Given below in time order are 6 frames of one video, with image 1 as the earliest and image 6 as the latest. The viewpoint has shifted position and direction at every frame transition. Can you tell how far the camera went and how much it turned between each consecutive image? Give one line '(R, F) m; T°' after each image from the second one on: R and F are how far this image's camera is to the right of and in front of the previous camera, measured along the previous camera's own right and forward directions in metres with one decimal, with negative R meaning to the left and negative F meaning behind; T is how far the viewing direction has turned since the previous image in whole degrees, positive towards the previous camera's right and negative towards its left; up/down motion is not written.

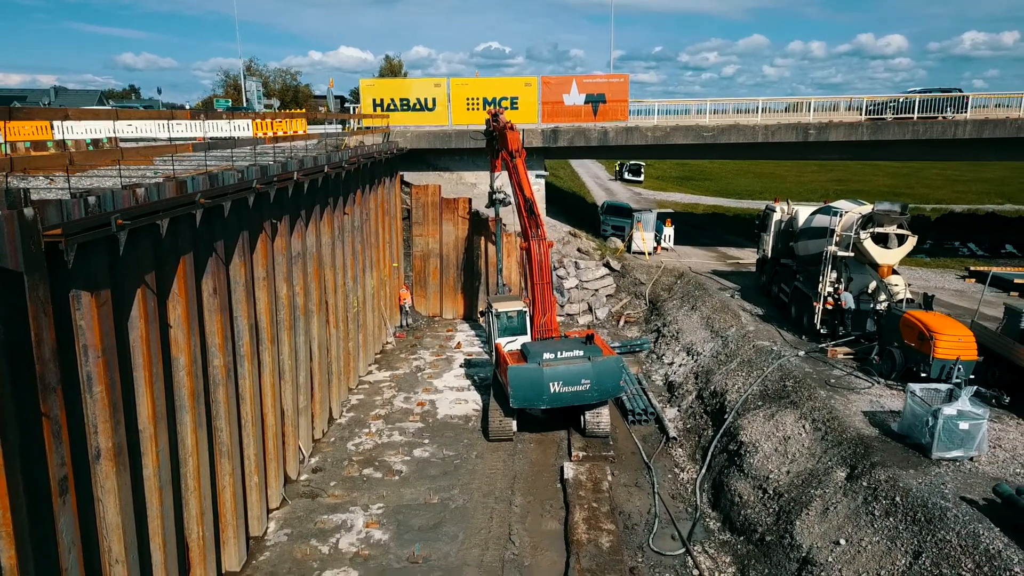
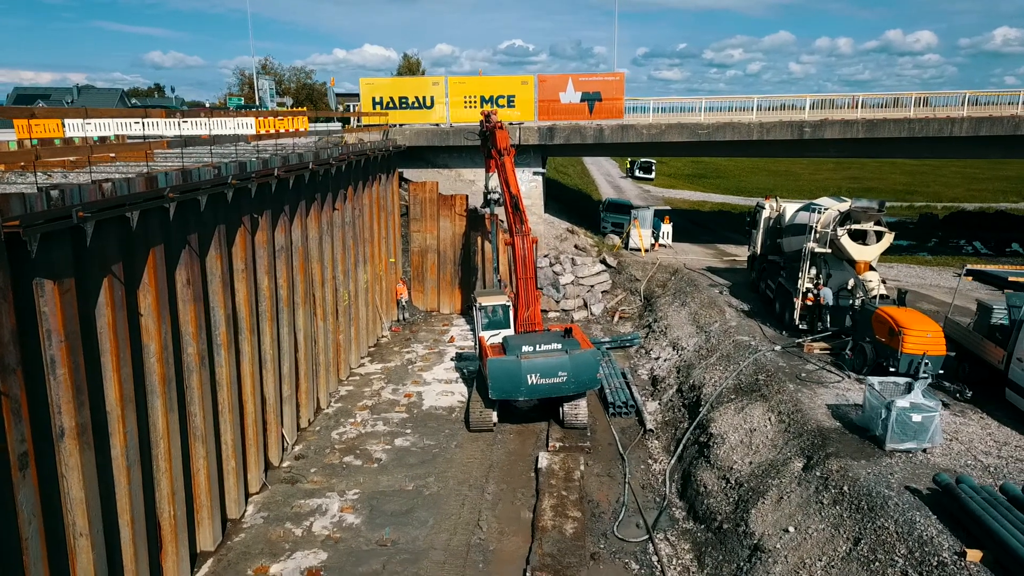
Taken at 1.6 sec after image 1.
(+0.8, -0.3) m; -2°
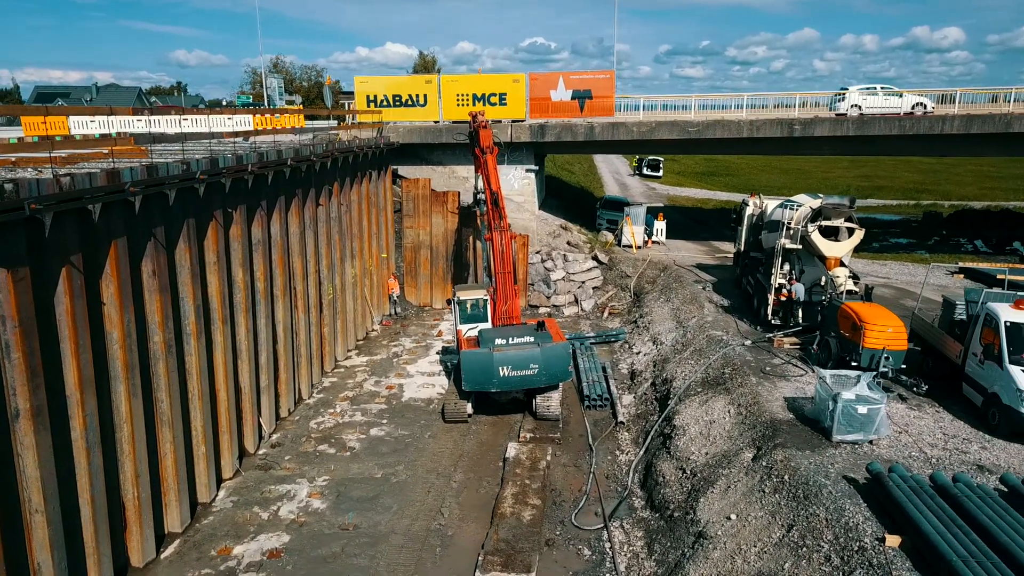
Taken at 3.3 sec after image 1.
(+0.9, -0.3) m; -1°
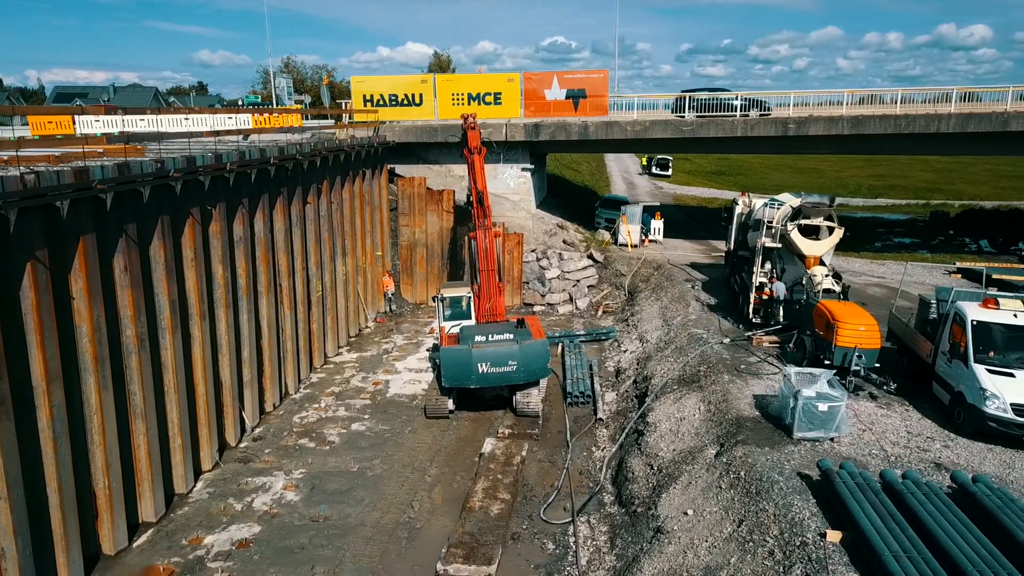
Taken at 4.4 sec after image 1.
(+0.7, -0.1) m; -1°
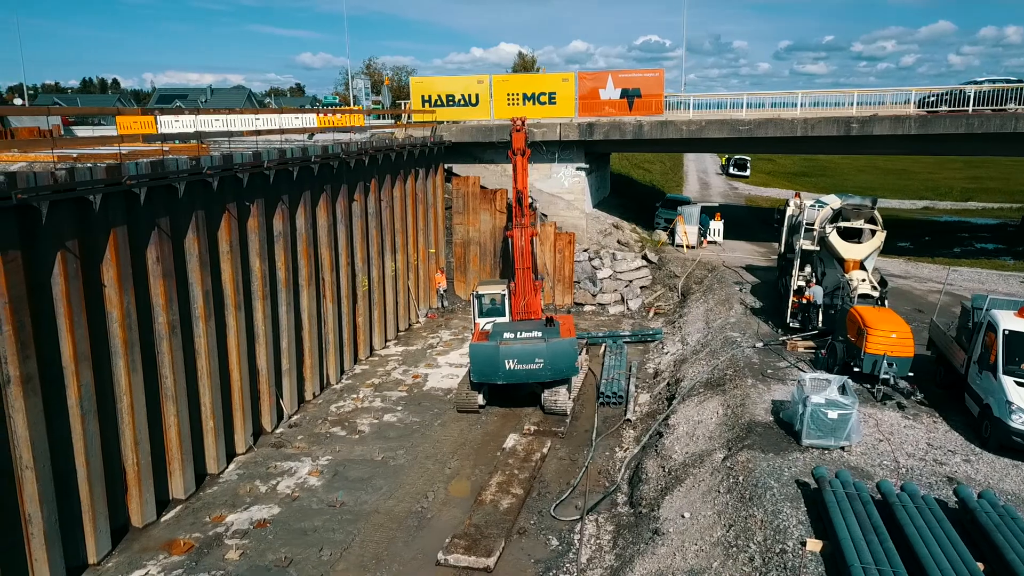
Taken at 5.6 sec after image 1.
(+1.1, -0.1) m; -6°
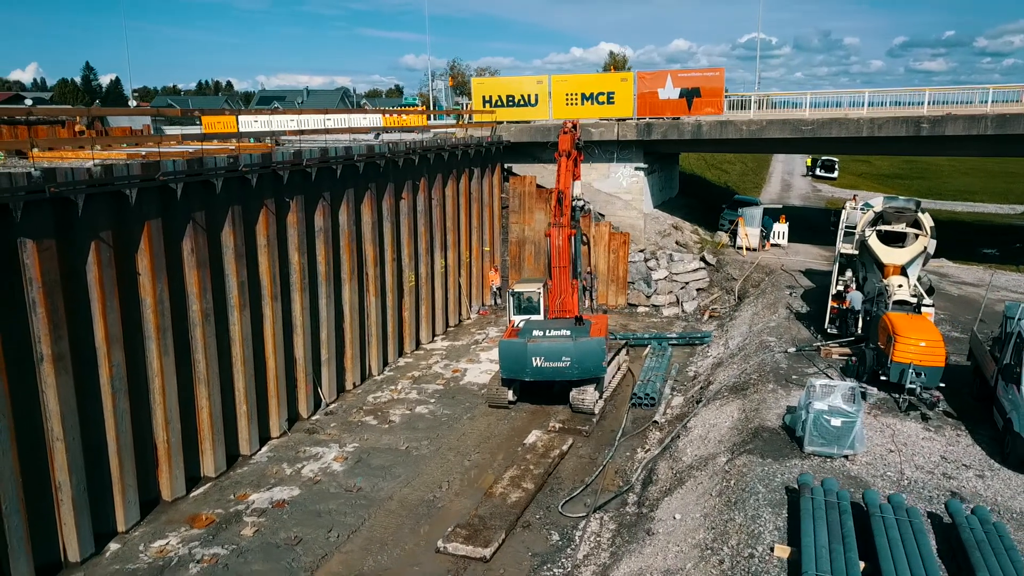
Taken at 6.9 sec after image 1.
(+1.2, -0.1) m; -7°
